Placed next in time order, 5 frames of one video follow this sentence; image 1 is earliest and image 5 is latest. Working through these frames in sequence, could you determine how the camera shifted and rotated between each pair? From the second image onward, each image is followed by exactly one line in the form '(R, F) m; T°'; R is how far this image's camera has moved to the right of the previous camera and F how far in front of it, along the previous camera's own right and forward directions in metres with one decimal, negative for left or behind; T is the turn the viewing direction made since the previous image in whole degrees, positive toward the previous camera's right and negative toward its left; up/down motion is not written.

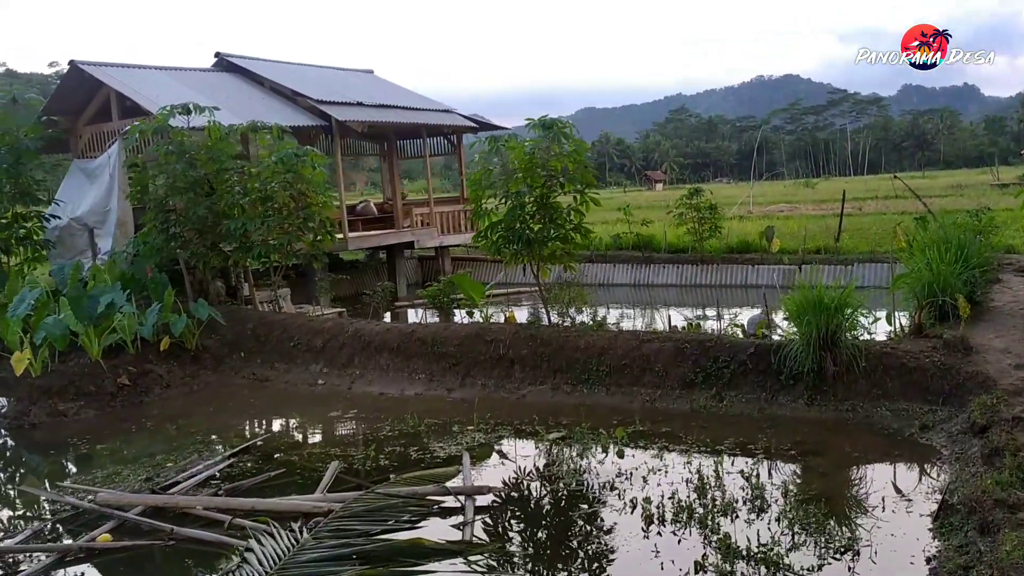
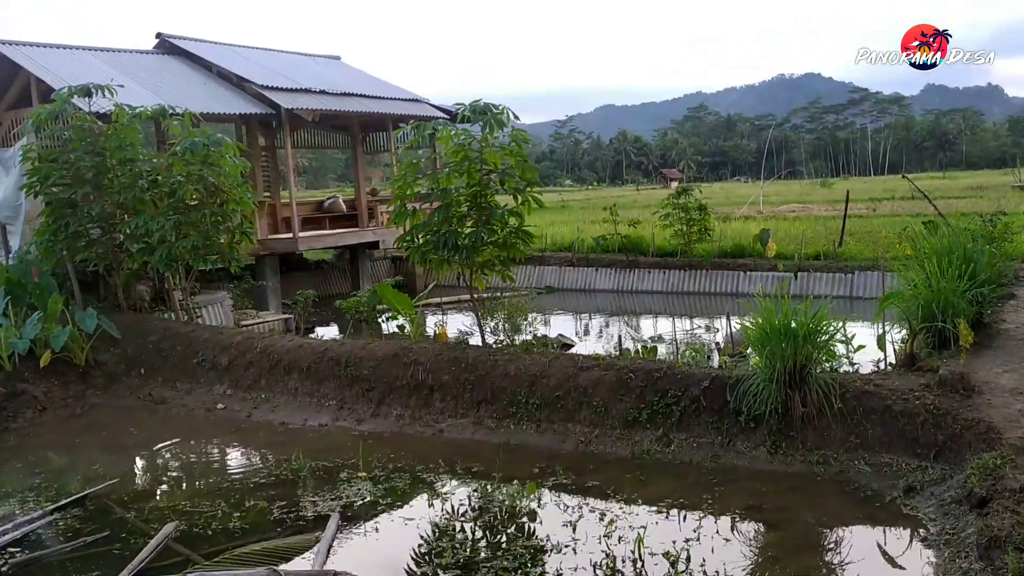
(+0.6, +1.1) m; -1°
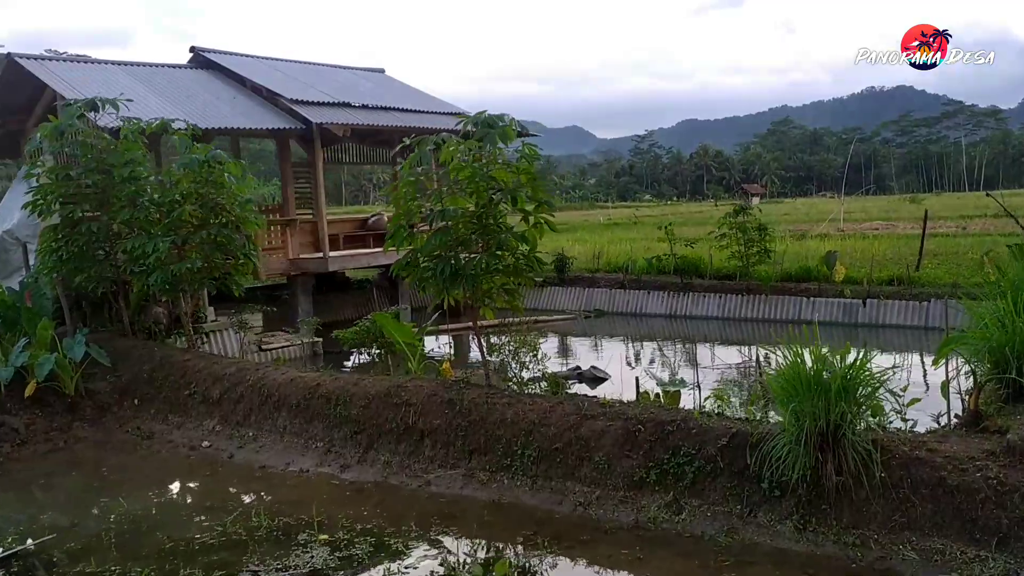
(+0.5, +0.7) m; -5°
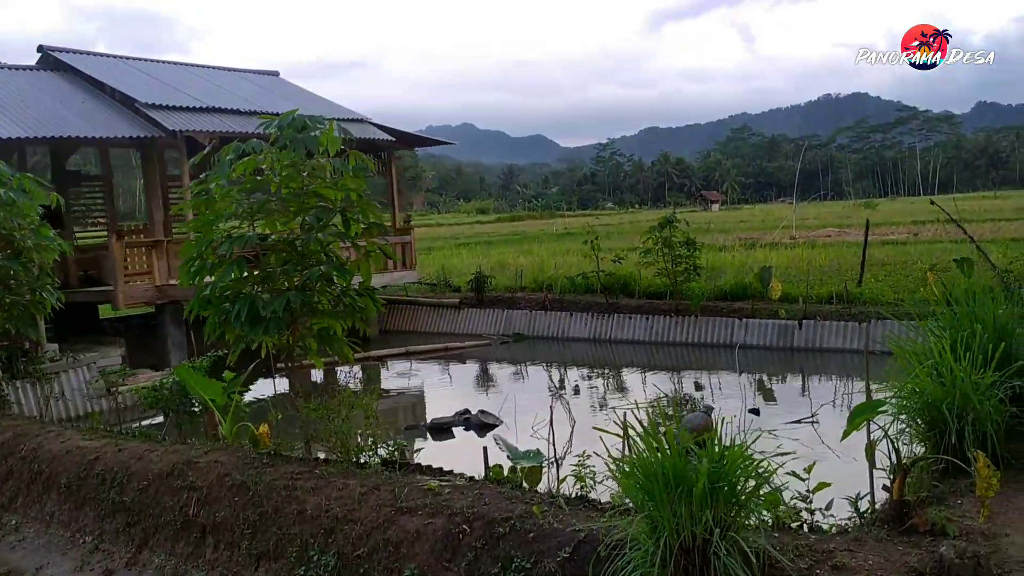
(+0.7, +1.2) m; +2°
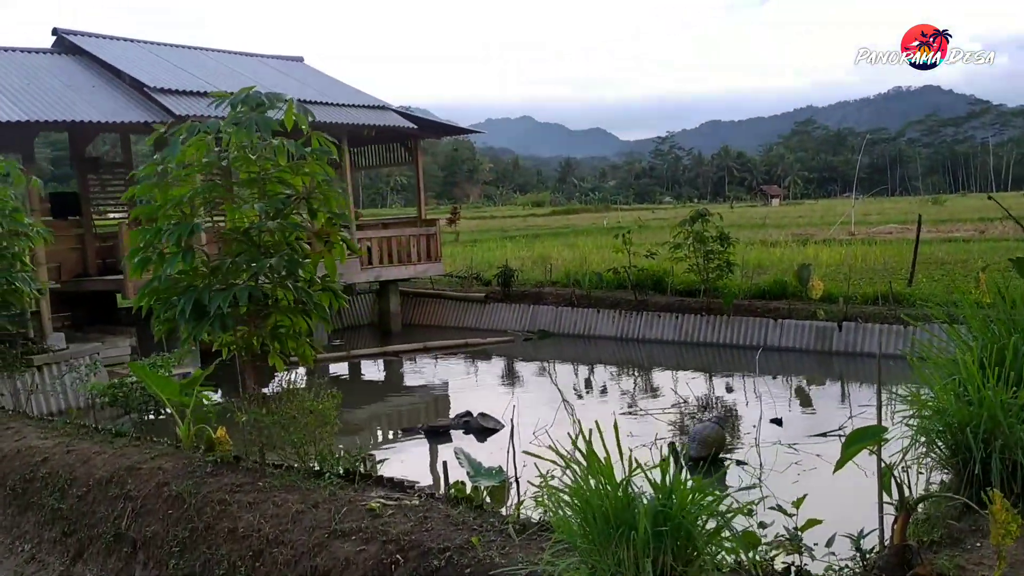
(+0.4, +0.5) m; -4°
